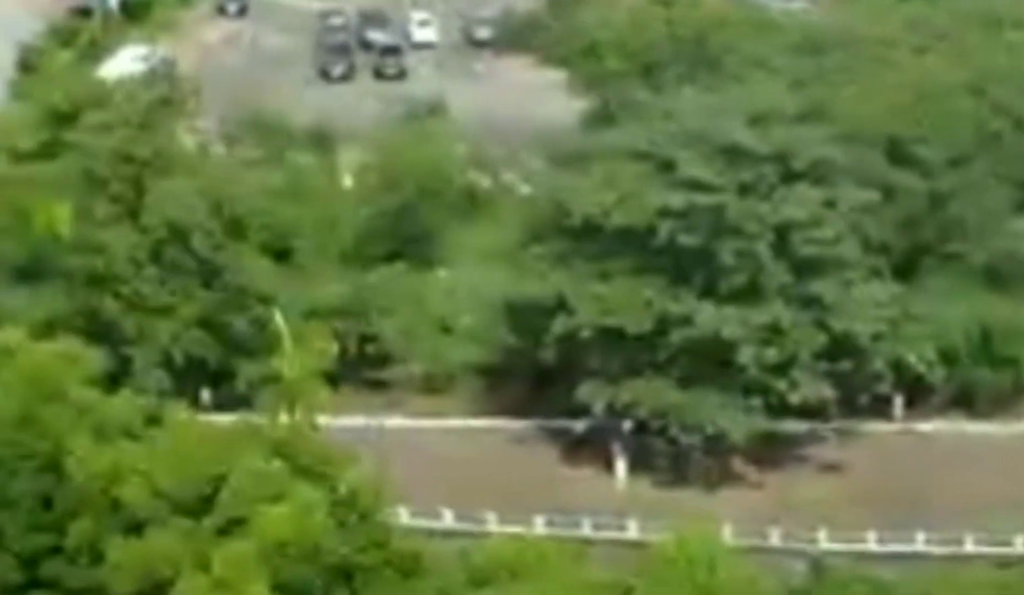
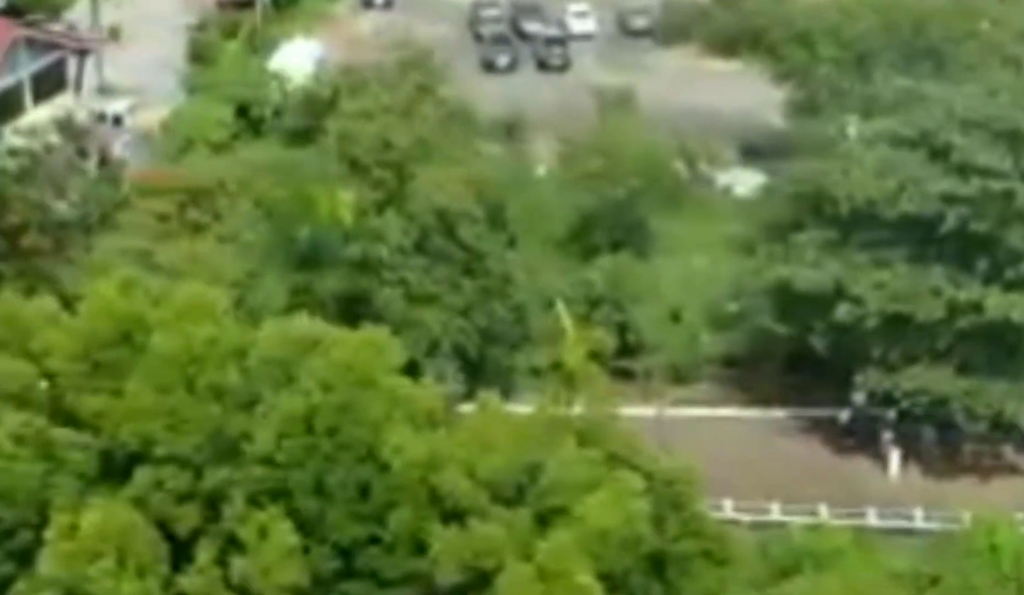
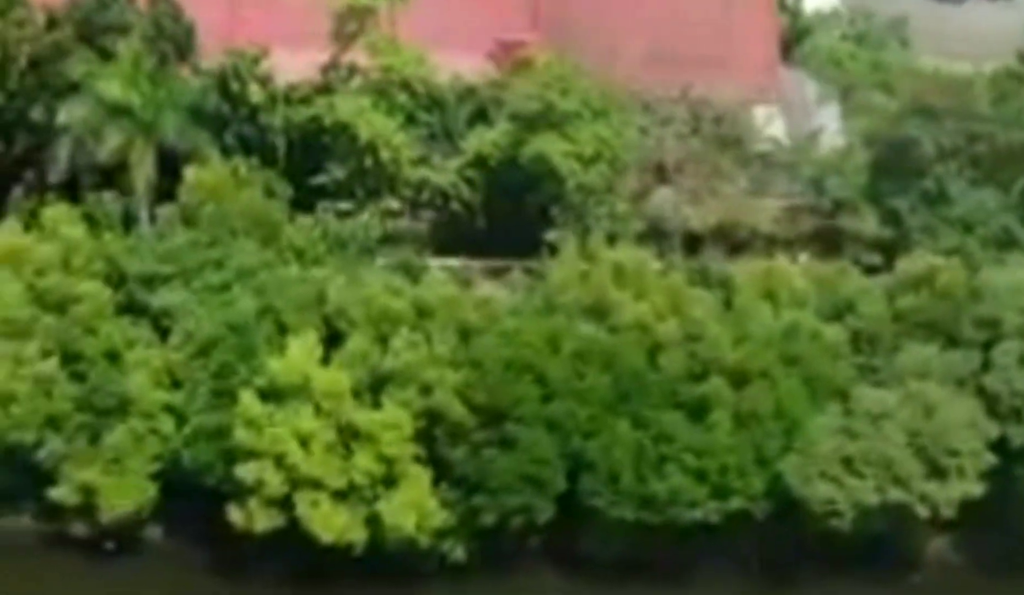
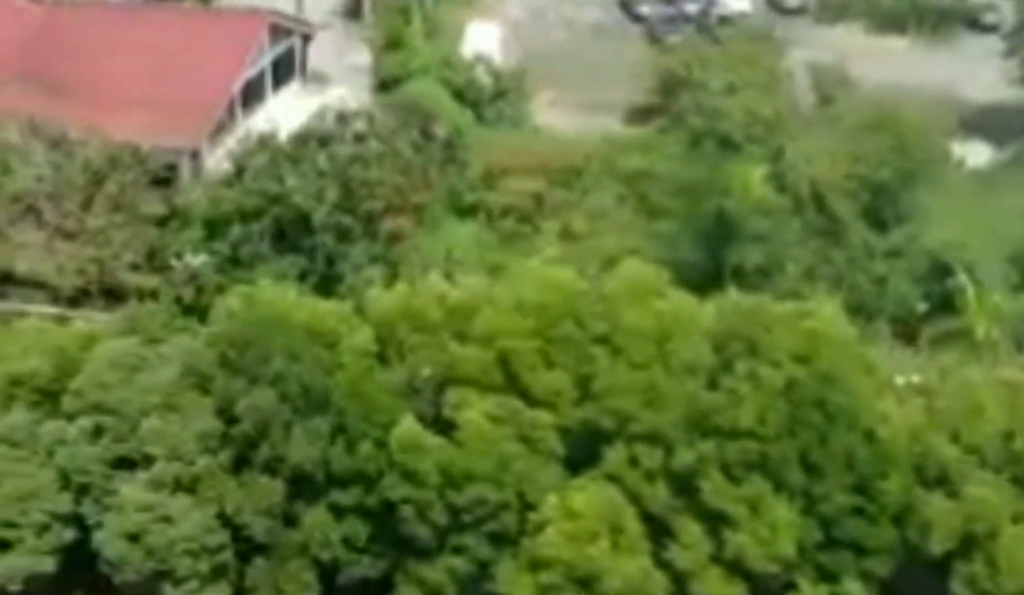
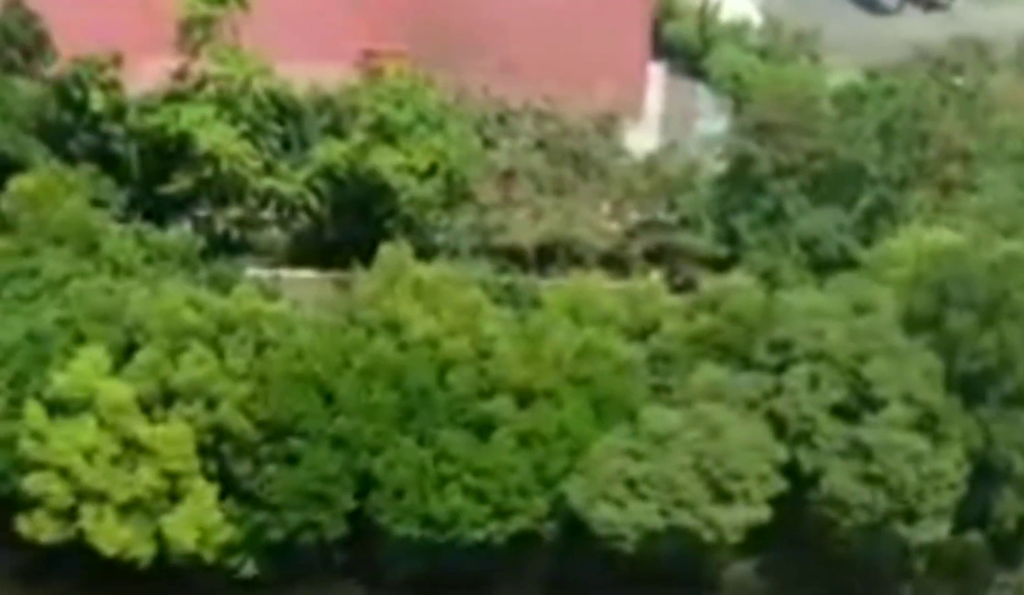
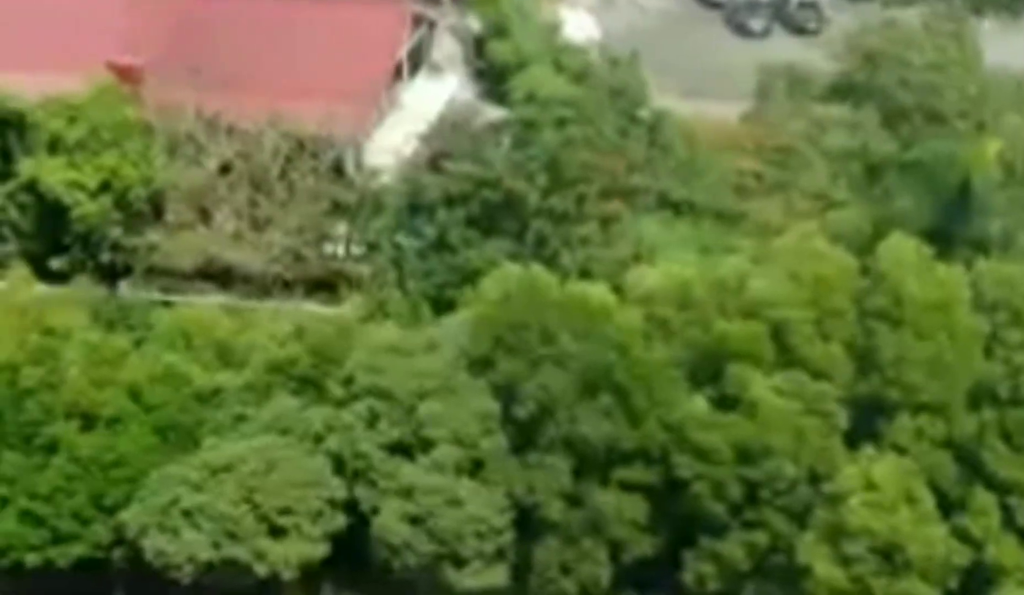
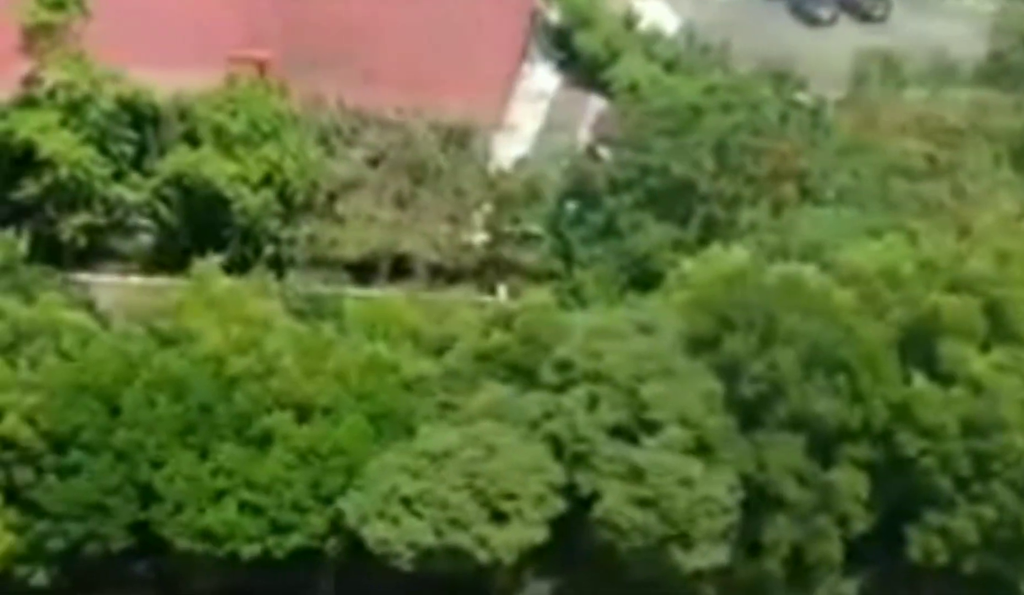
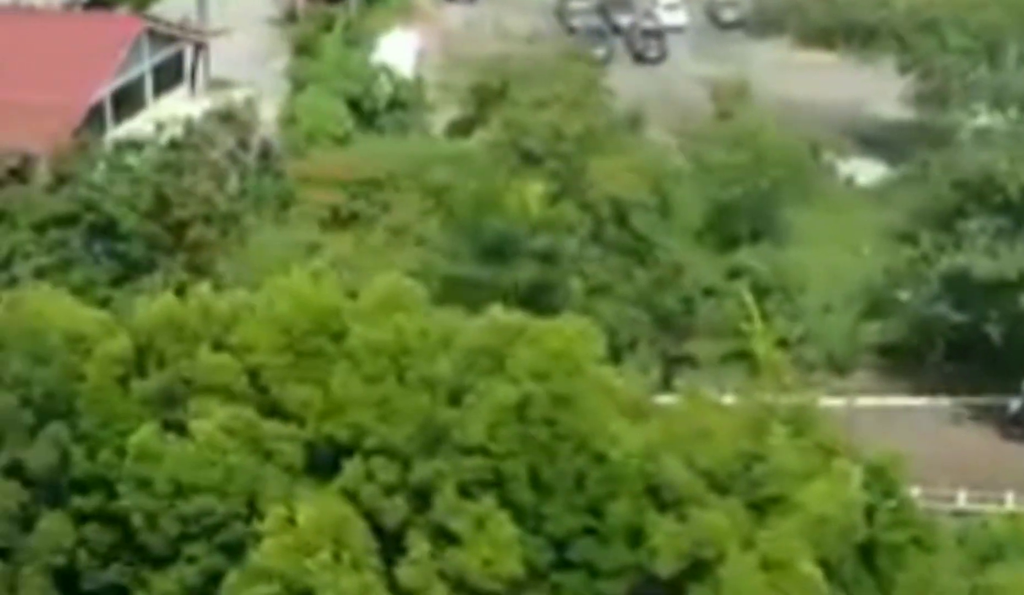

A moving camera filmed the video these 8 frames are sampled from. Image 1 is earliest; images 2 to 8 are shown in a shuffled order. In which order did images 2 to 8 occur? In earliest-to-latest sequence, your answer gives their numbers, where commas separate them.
2, 8, 4, 6, 7, 5, 3
